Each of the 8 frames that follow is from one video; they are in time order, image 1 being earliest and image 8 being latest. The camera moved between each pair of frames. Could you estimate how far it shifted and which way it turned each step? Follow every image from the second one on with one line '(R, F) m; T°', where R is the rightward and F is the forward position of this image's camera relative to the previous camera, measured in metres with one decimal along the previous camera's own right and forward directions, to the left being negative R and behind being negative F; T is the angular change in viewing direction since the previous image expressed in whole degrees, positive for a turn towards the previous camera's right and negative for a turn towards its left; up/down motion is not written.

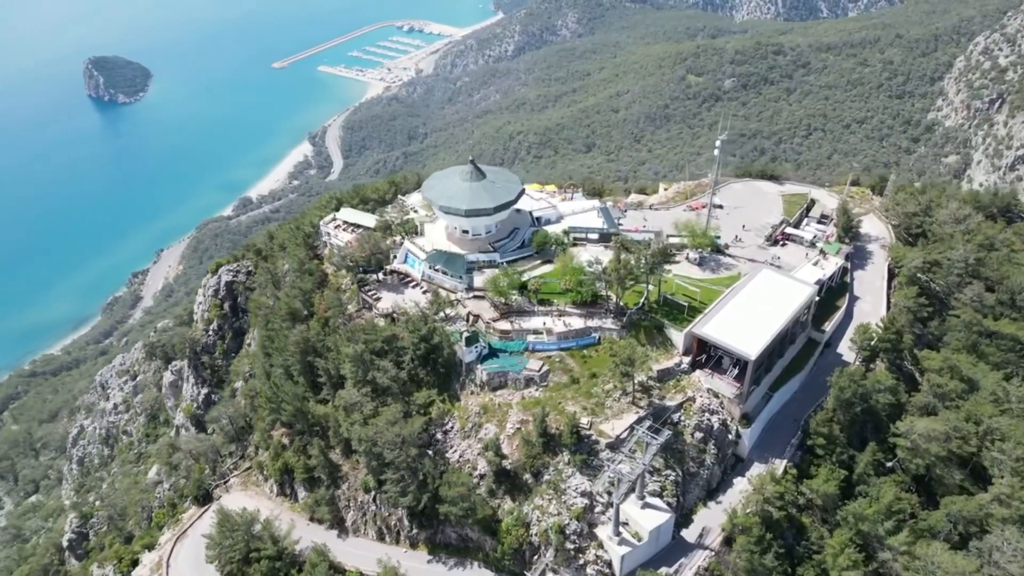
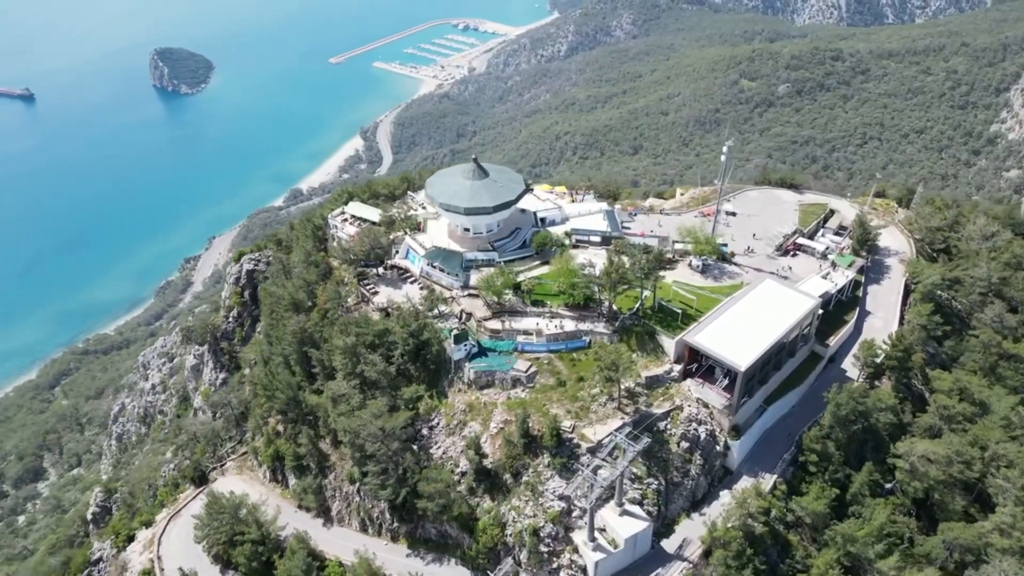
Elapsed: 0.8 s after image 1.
(+3.8, +0.1) m; -4°
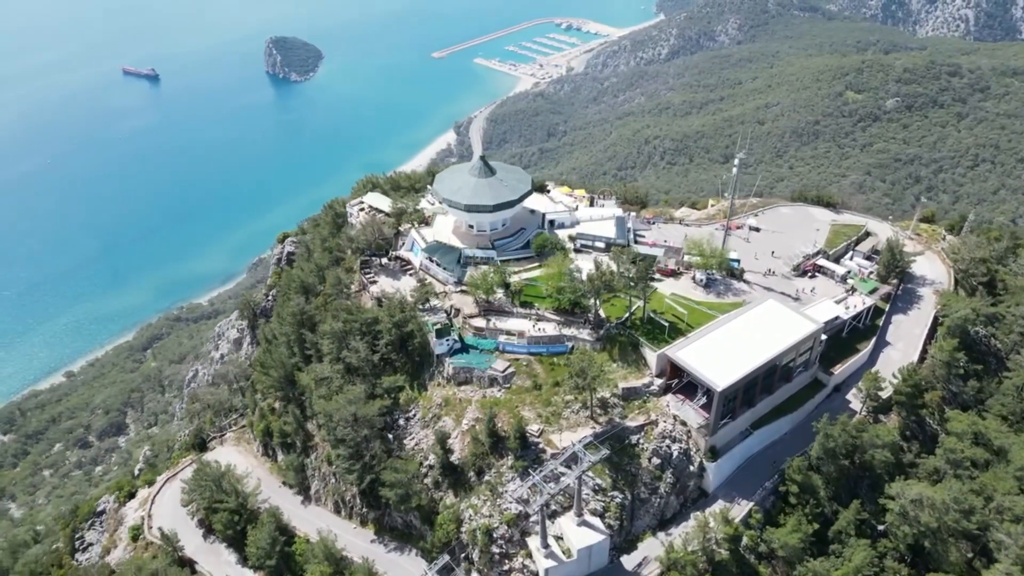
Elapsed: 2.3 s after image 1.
(+7.0, +0.4) m; -7°
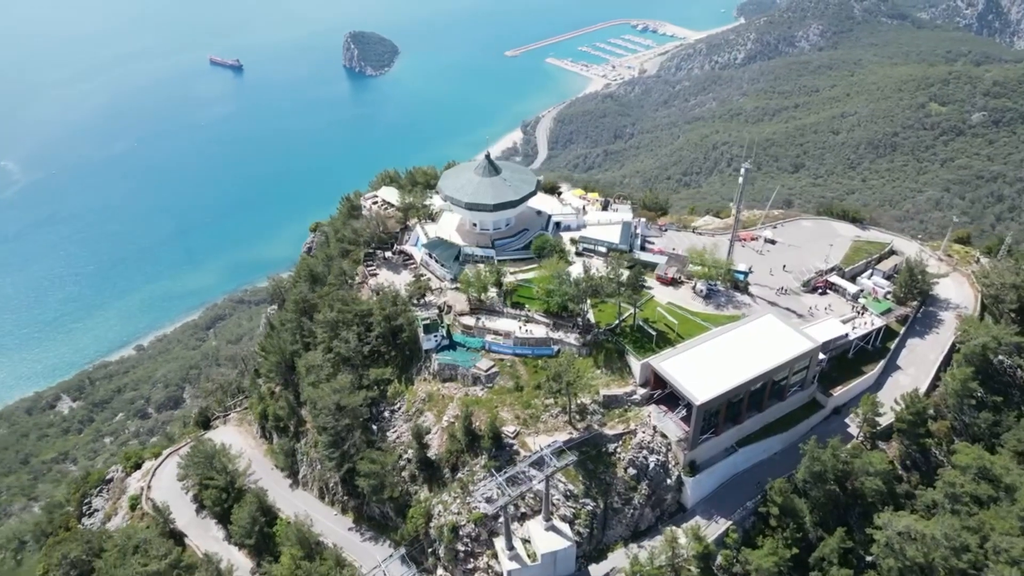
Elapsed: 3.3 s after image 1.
(+5.1, +0.2) m; -5°
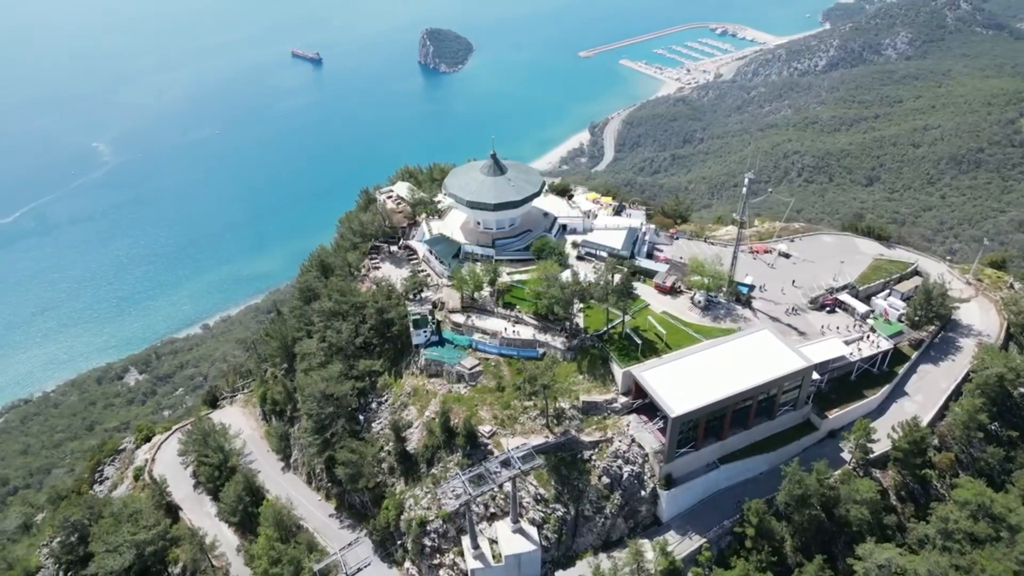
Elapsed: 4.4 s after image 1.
(+5.2, +0.2) m; -5°
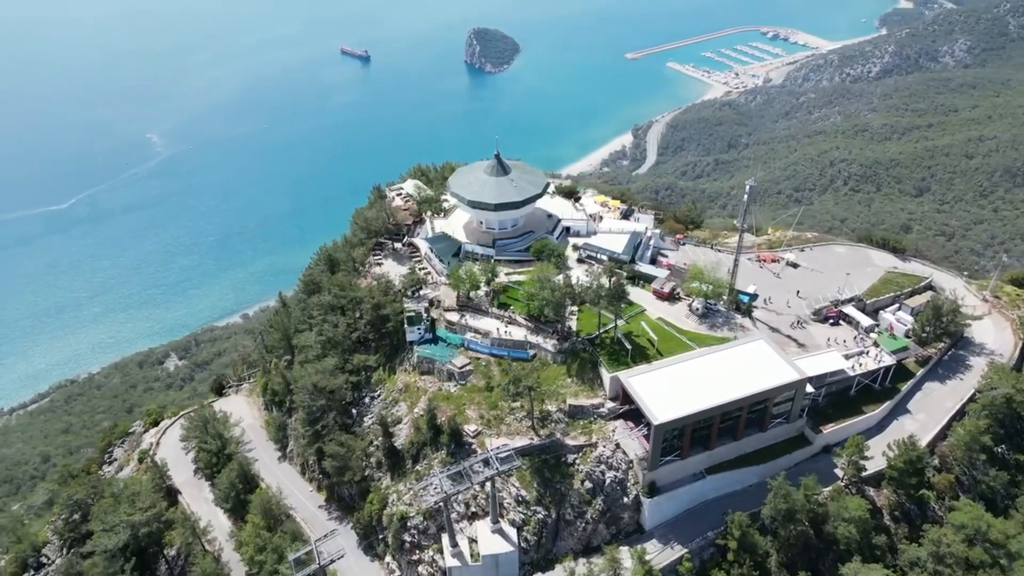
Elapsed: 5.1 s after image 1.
(+3.2, +0.1) m; -3°
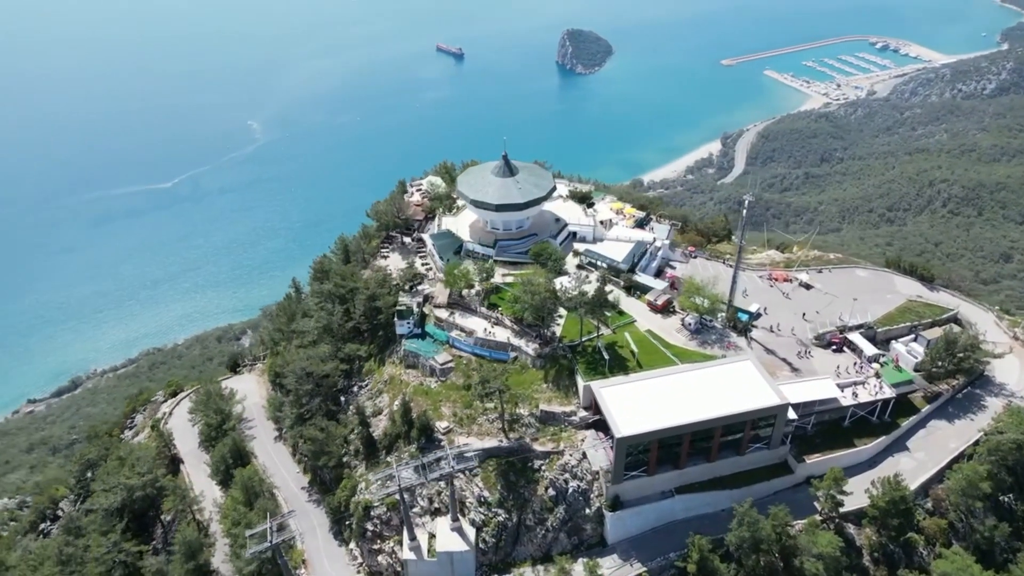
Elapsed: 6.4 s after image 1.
(+6.5, +0.3) m; -6°
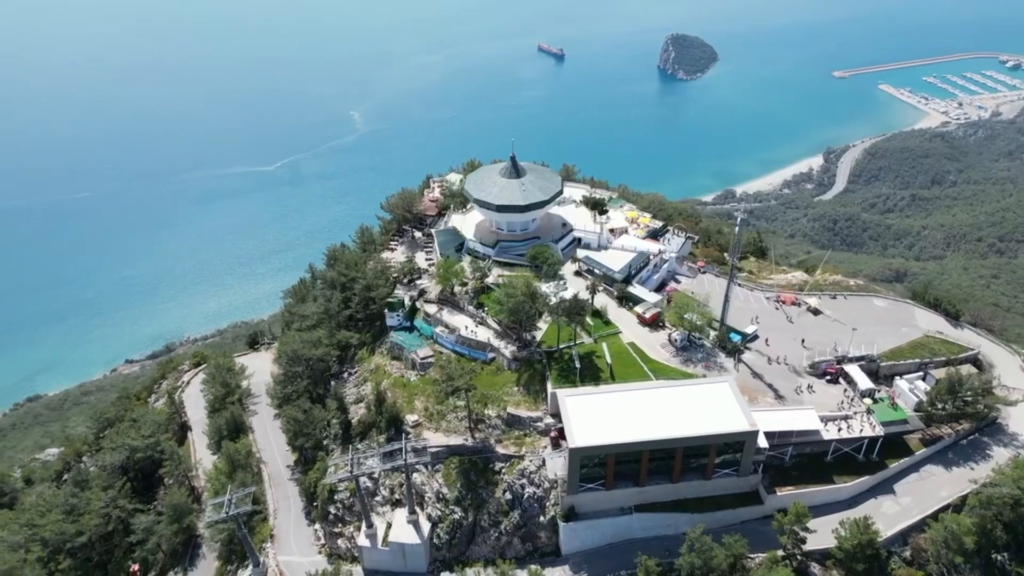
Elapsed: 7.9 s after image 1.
(+7.1, +0.4) m; -7°
